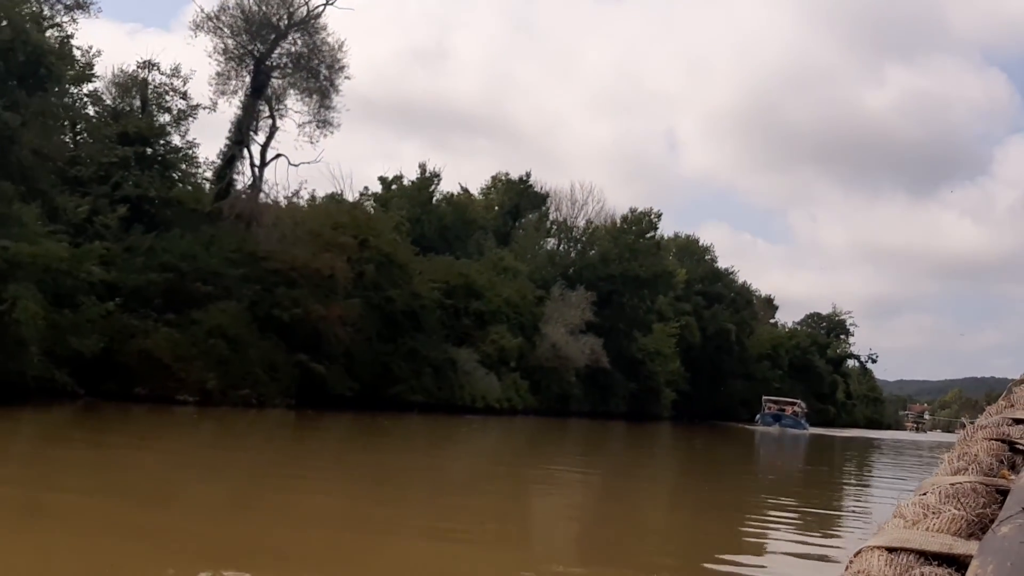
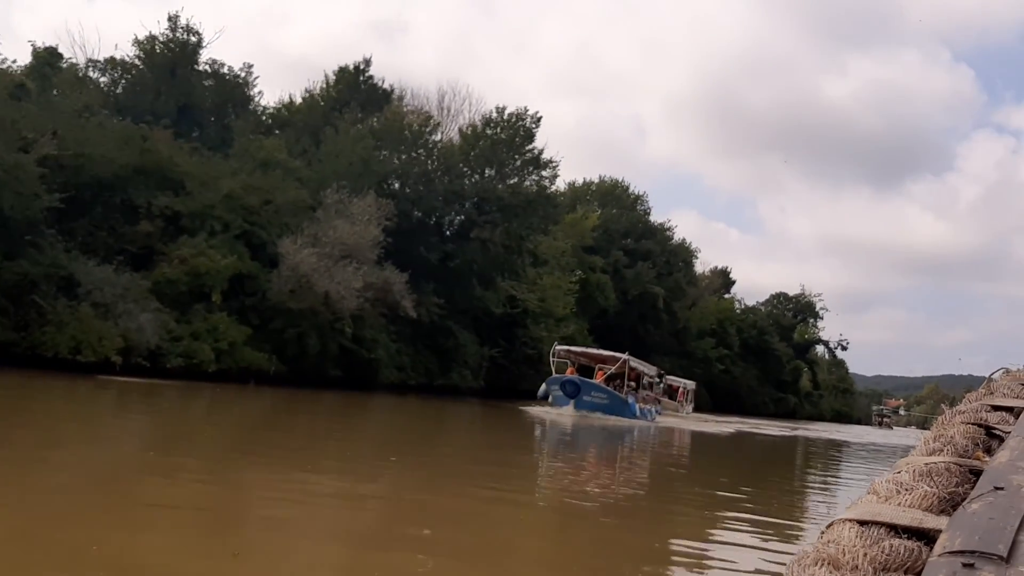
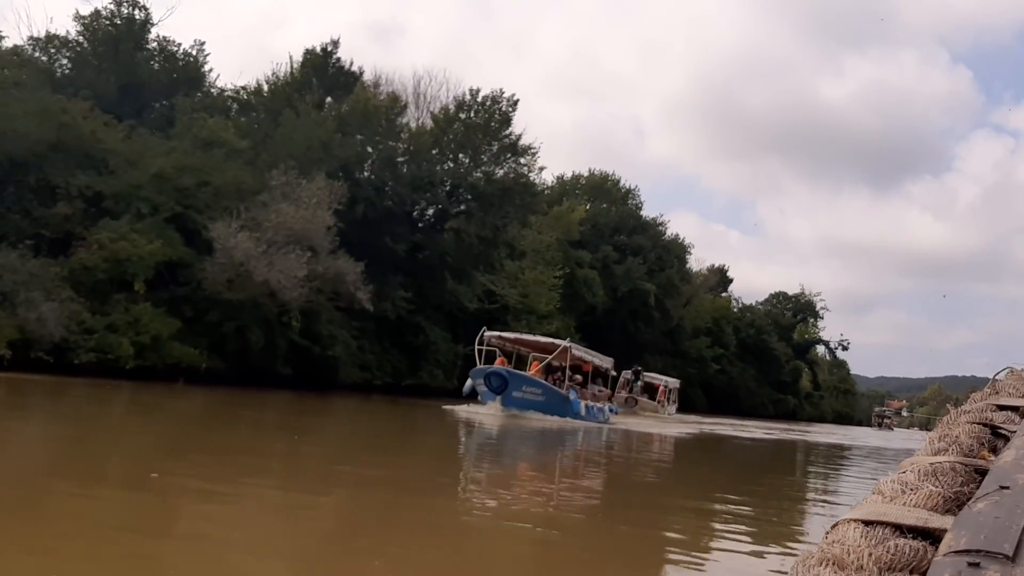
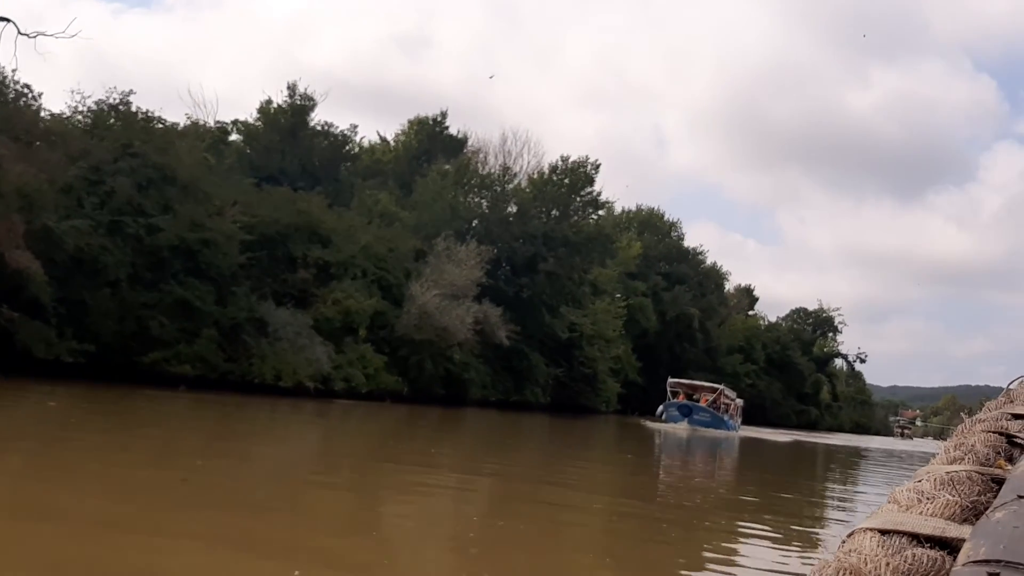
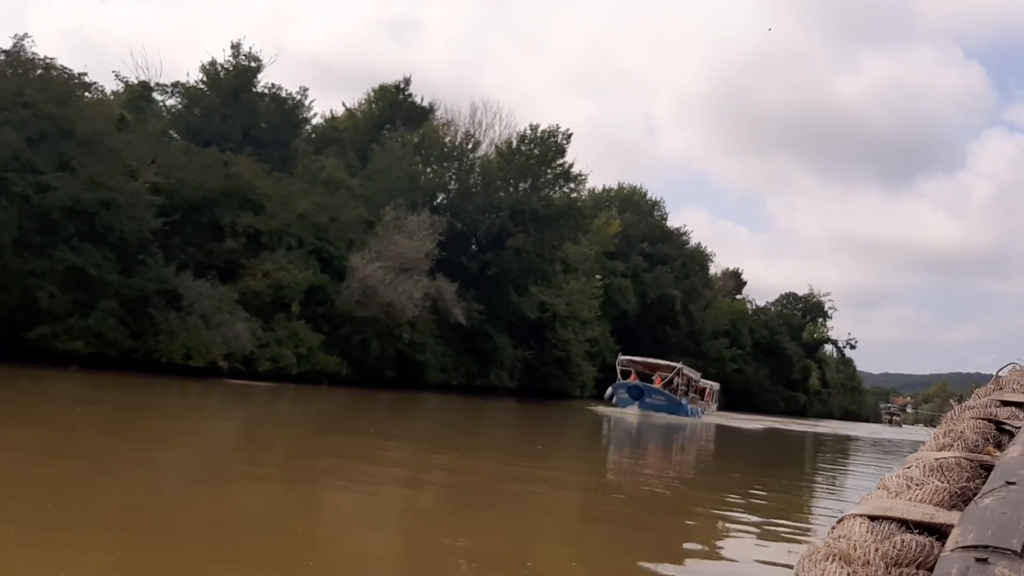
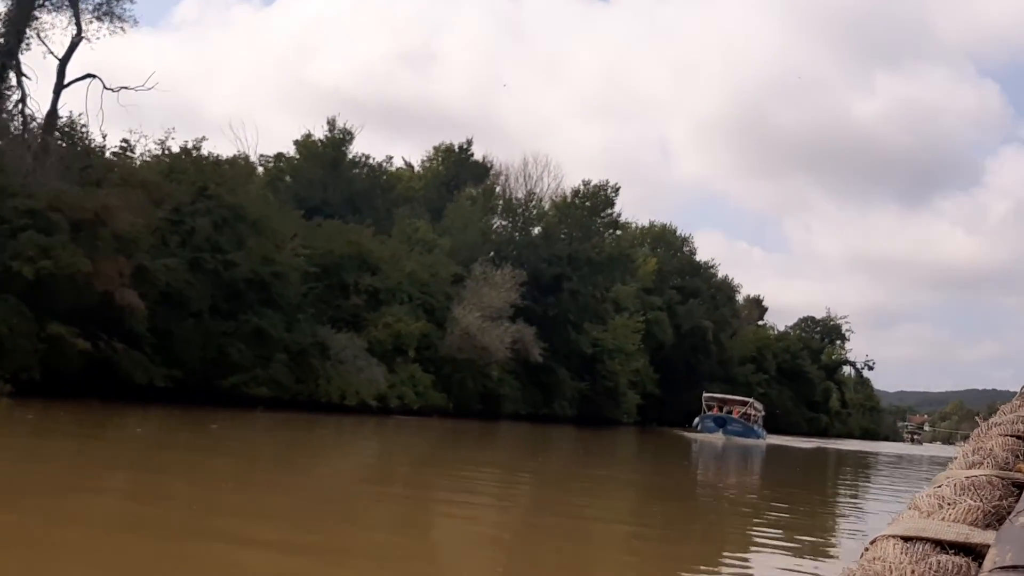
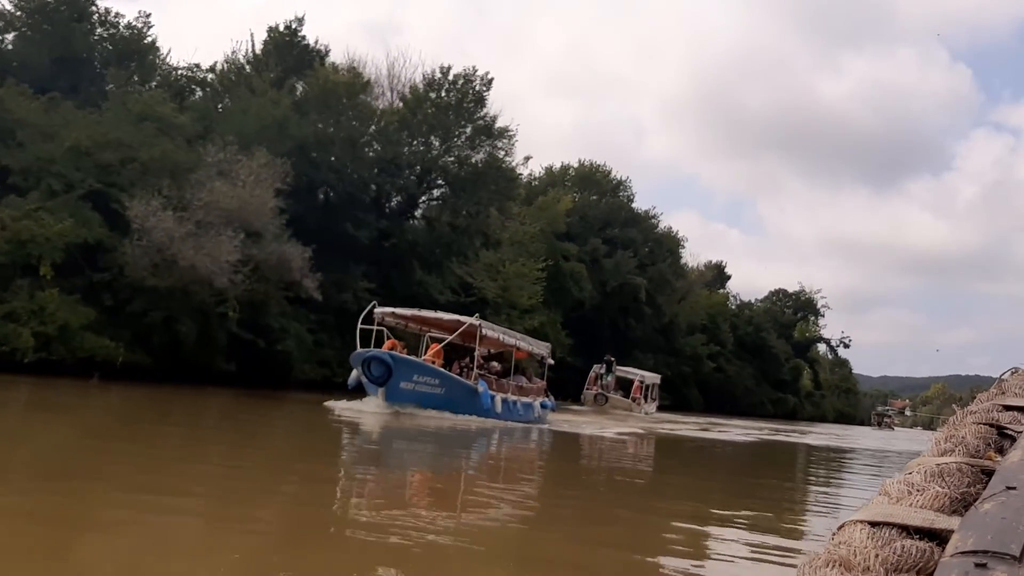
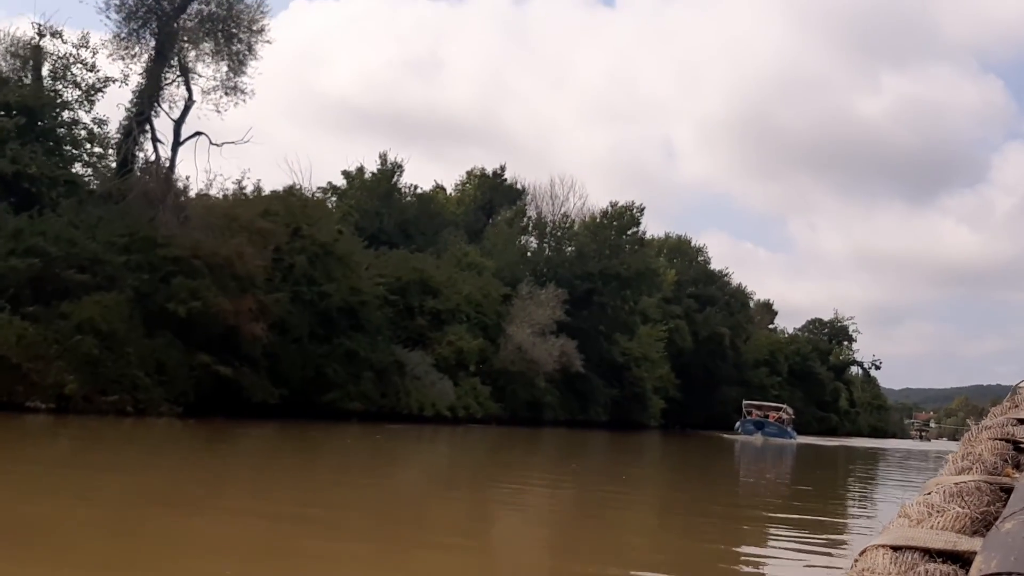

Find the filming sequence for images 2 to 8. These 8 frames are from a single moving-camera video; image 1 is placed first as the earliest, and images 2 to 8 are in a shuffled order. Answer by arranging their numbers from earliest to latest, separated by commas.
8, 6, 4, 5, 2, 3, 7
